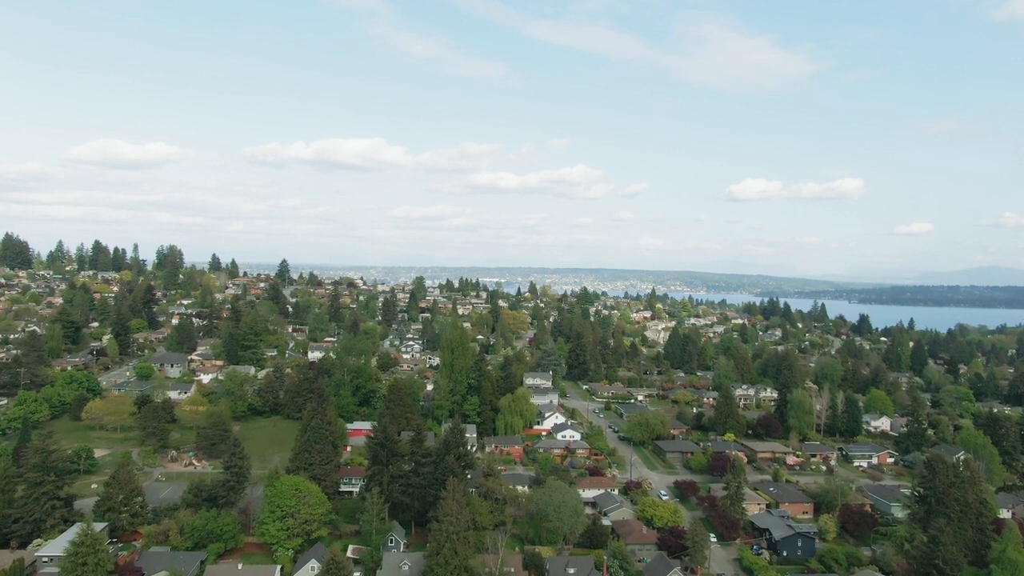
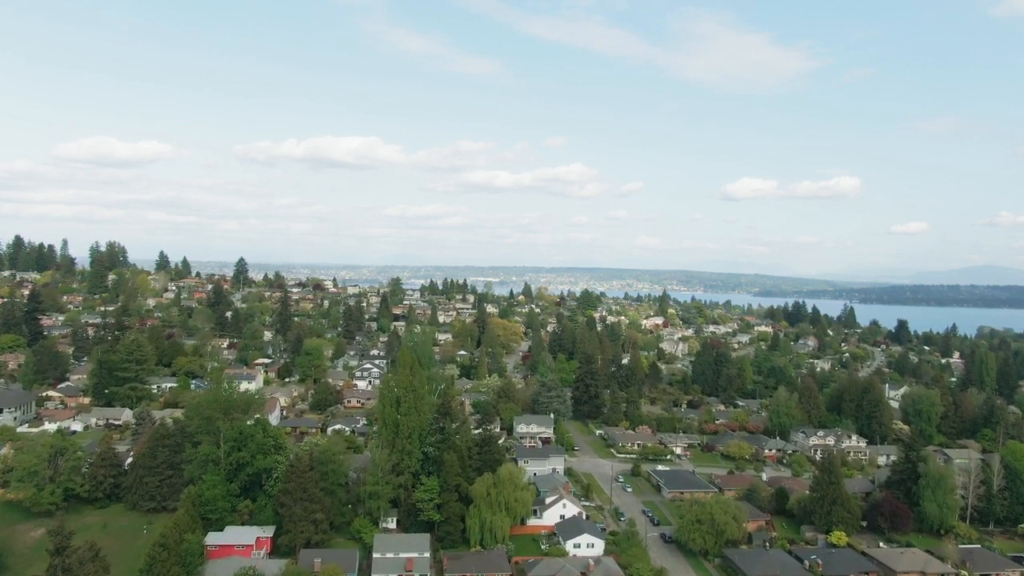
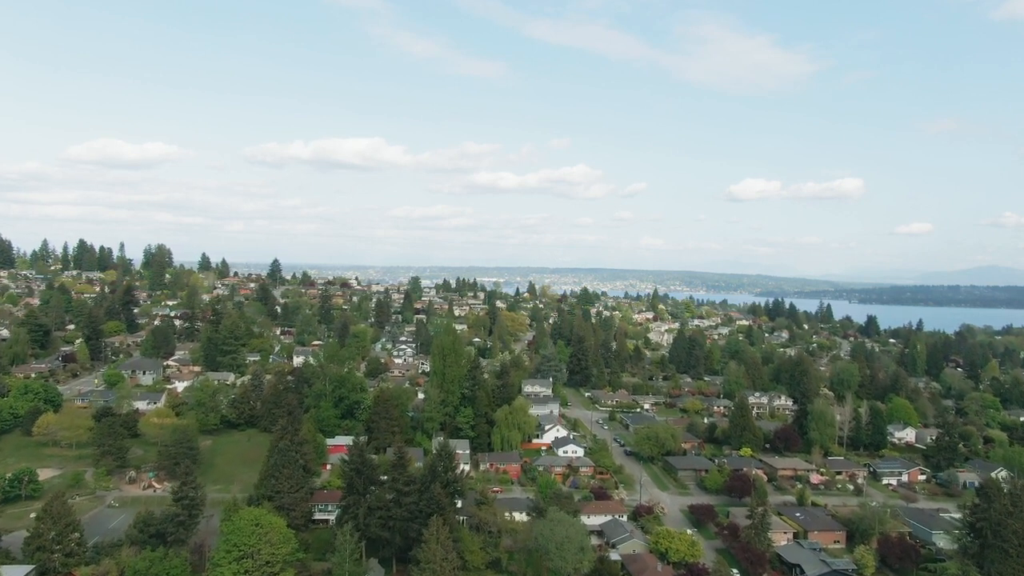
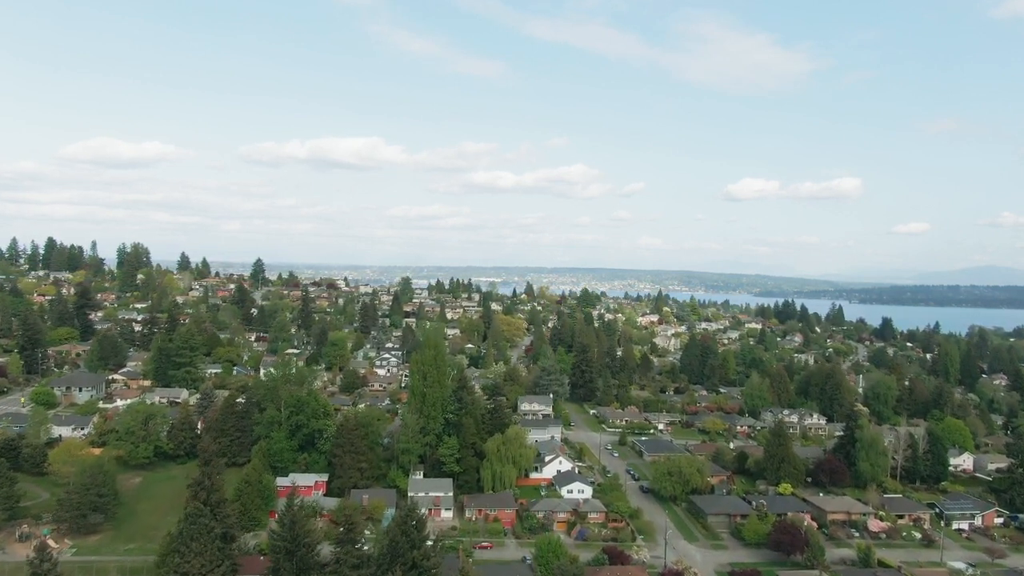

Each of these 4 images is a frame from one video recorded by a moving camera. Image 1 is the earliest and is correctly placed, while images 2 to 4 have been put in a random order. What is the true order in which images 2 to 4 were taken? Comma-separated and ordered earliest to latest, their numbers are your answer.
3, 4, 2
